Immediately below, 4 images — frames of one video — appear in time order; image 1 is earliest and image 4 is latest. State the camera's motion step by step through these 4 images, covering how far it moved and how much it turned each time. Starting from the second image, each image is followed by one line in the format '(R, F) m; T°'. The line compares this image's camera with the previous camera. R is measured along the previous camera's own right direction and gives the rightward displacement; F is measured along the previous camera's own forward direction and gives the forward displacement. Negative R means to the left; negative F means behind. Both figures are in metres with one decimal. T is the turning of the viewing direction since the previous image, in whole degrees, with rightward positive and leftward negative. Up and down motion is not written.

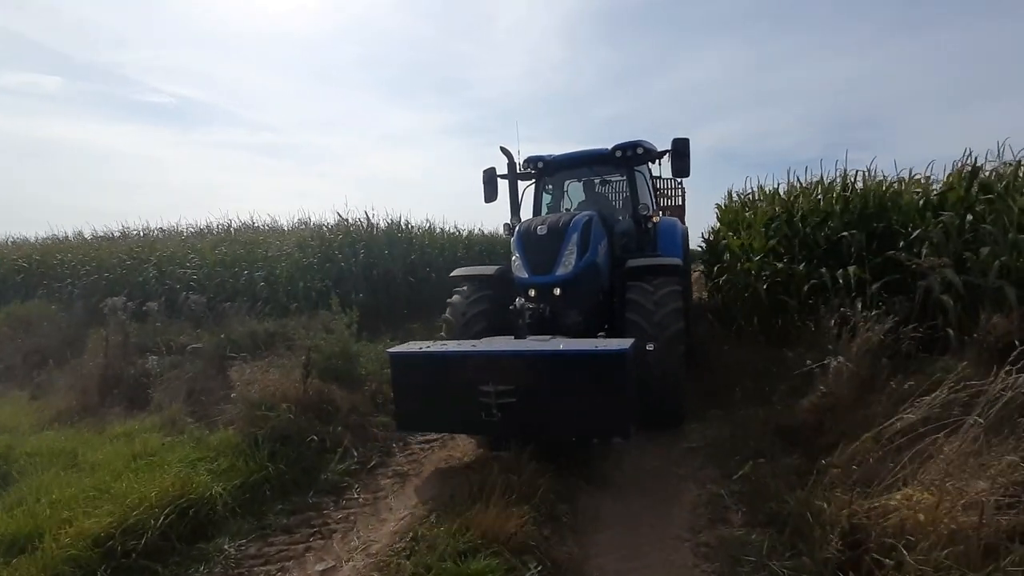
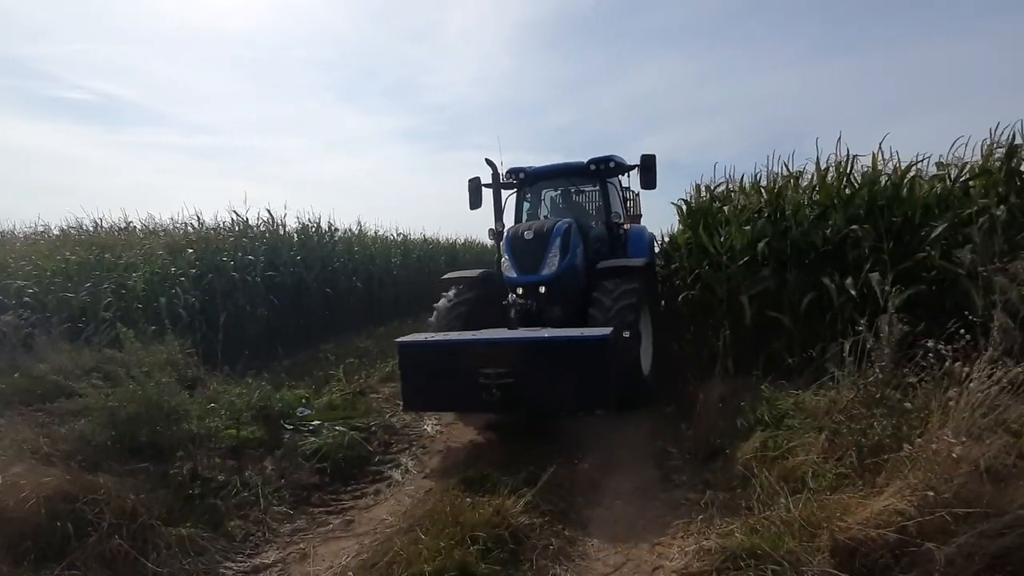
(+0.4, +1.8) m; +5°
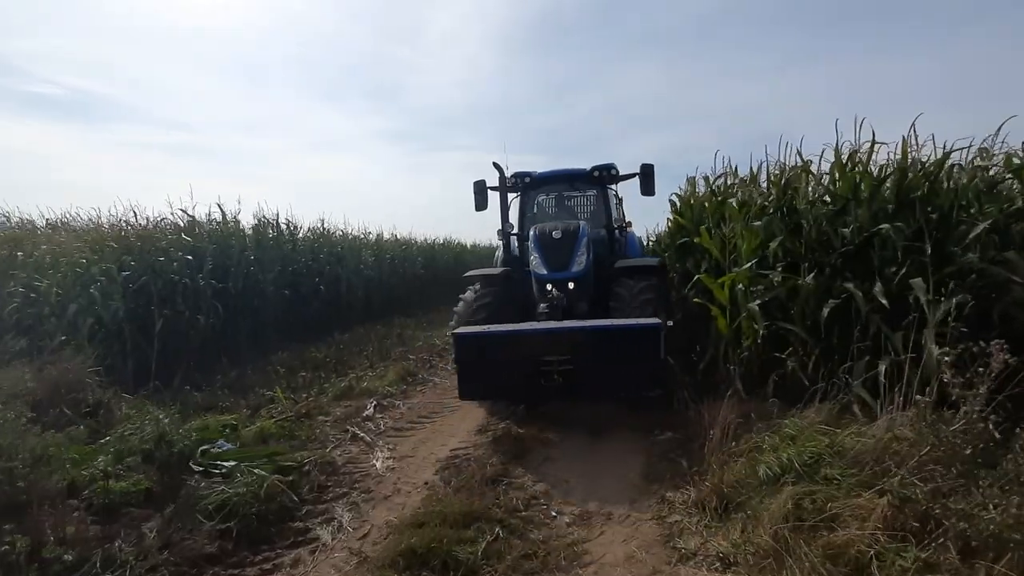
(+0.1, +0.9) m; +2°
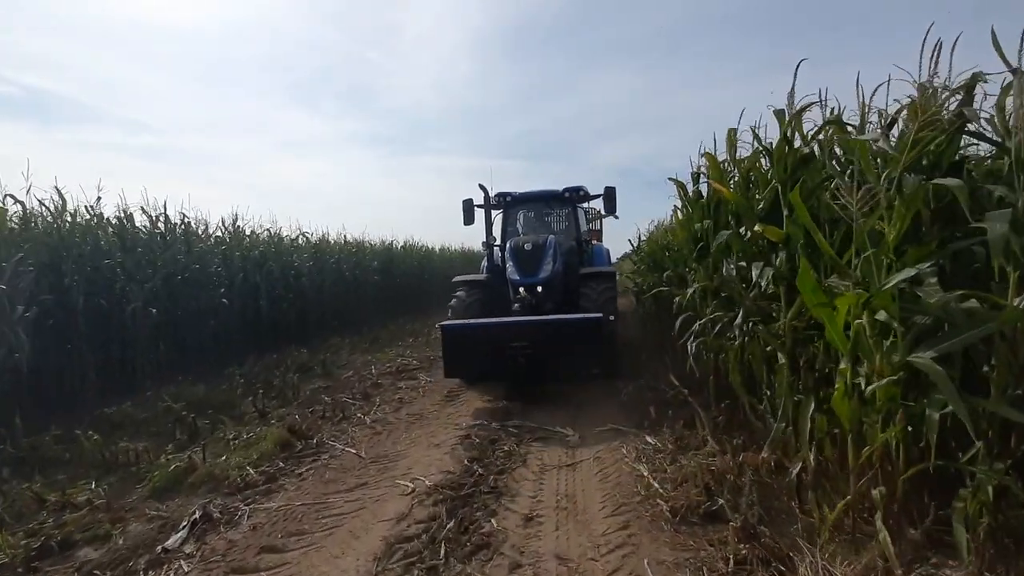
(+0.4, +2.5) m; +2°
